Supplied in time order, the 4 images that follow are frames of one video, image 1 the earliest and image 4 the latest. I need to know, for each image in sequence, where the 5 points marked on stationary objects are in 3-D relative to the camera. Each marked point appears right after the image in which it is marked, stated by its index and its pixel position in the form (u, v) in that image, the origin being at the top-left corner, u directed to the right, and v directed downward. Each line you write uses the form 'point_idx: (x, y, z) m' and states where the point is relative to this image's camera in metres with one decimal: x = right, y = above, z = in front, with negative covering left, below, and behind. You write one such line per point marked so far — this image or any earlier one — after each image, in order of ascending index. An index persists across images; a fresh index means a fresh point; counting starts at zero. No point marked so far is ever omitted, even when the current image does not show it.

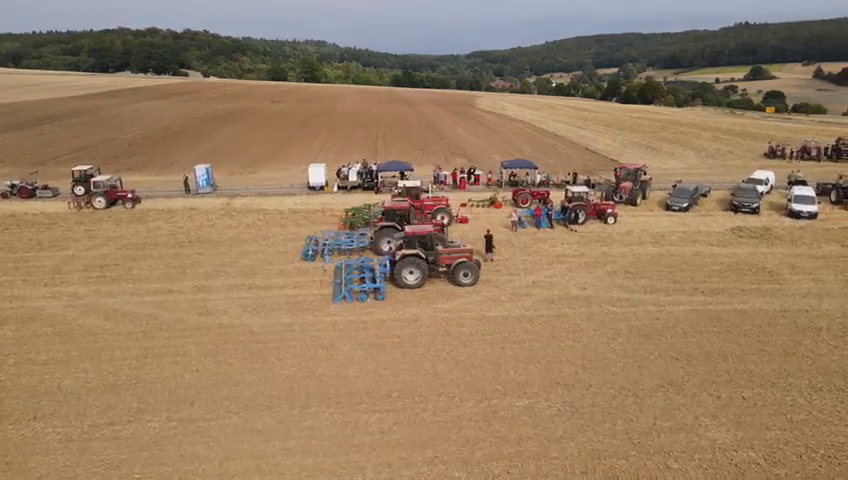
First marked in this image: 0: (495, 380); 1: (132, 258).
0: (+1.4, -2.6, +11.4) m
1: (-9.0, -0.6, +18.7) m
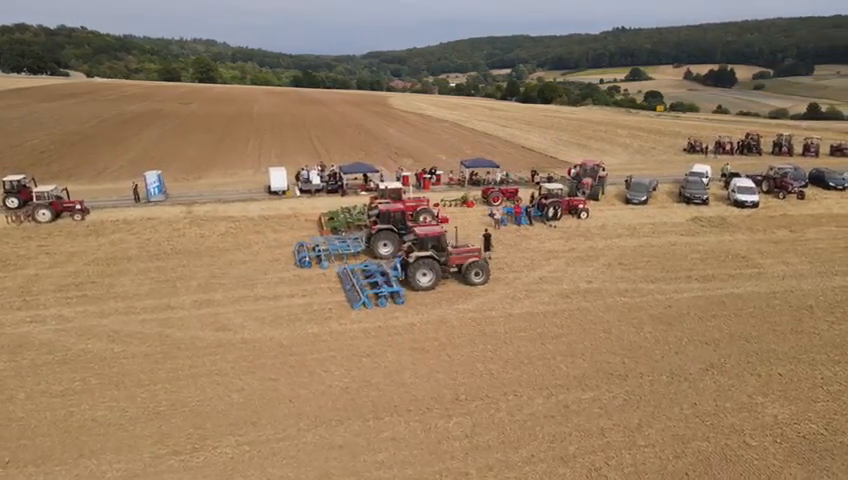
0: (+2.5, -2.6, +11.6) m
1: (-9.0, -1.0, +17.2) m
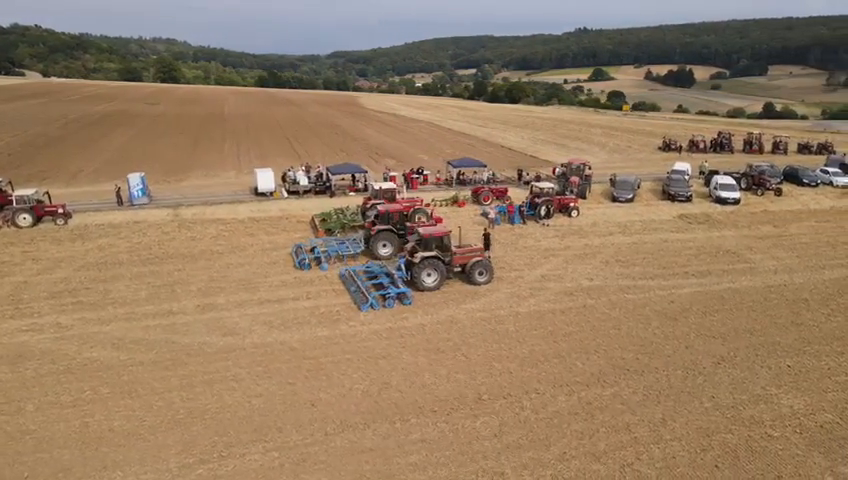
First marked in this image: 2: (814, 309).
0: (+2.8, -2.6, +11.7) m
1: (-8.9, -1.1, +16.7) m
2: (+9.6, -1.7, +14.9) m
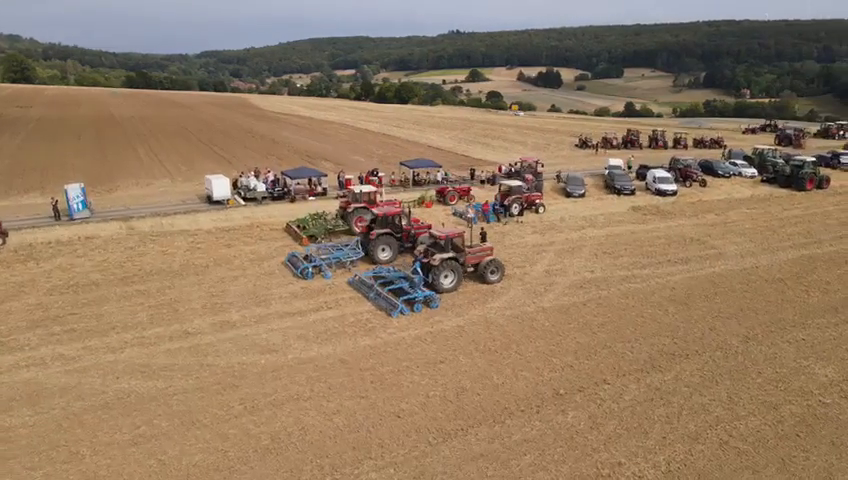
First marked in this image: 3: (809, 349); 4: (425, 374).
0: (+4.1, -2.5, +12.2) m
1: (-8.5, -1.6, +15.0) m
2: (+10.1, -1.3, +16.6) m
3: (+8.1, -2.3, +12.8) m
4: (0.0, -2.6, +11.7) m
